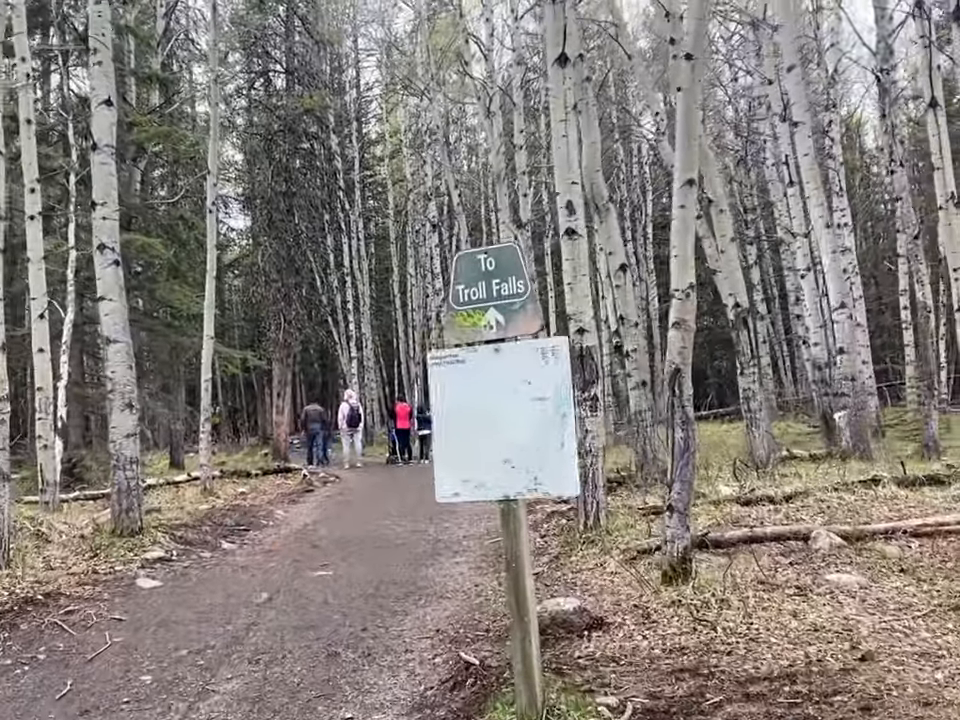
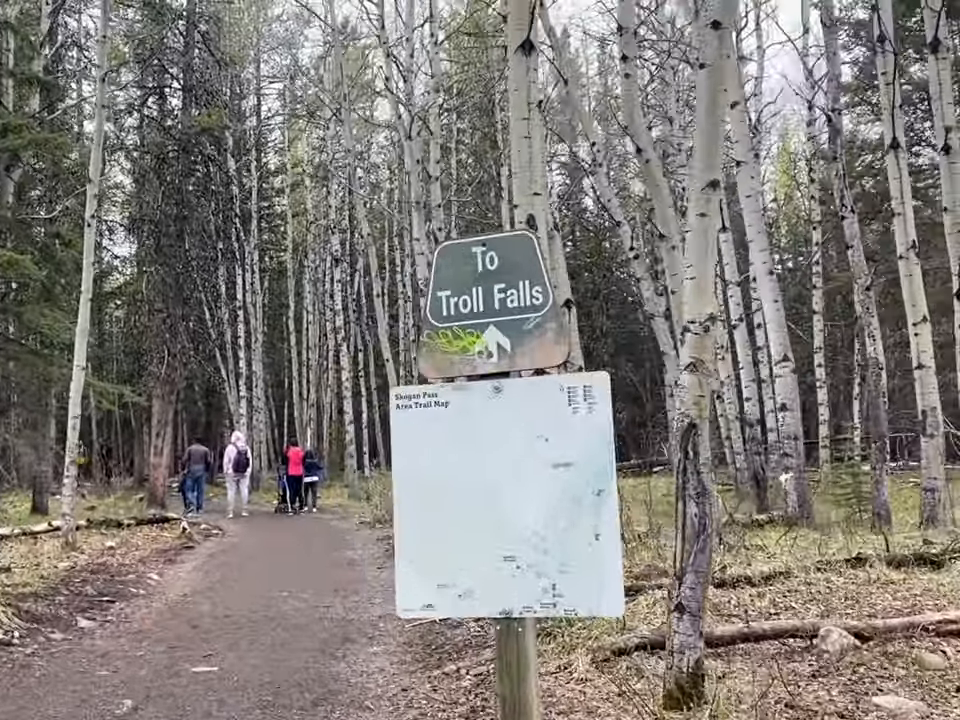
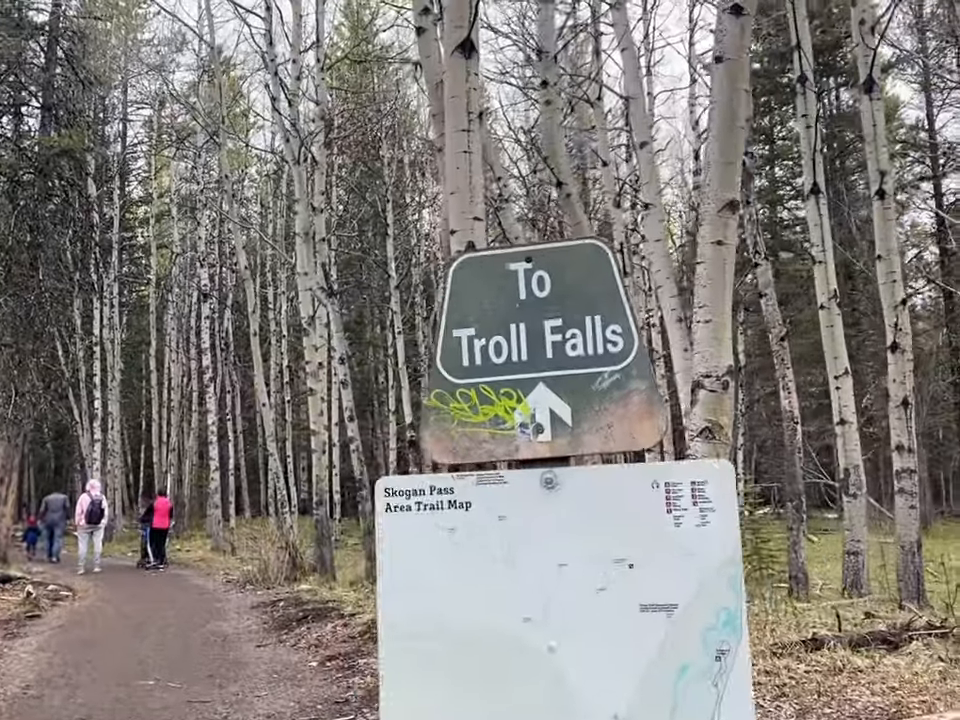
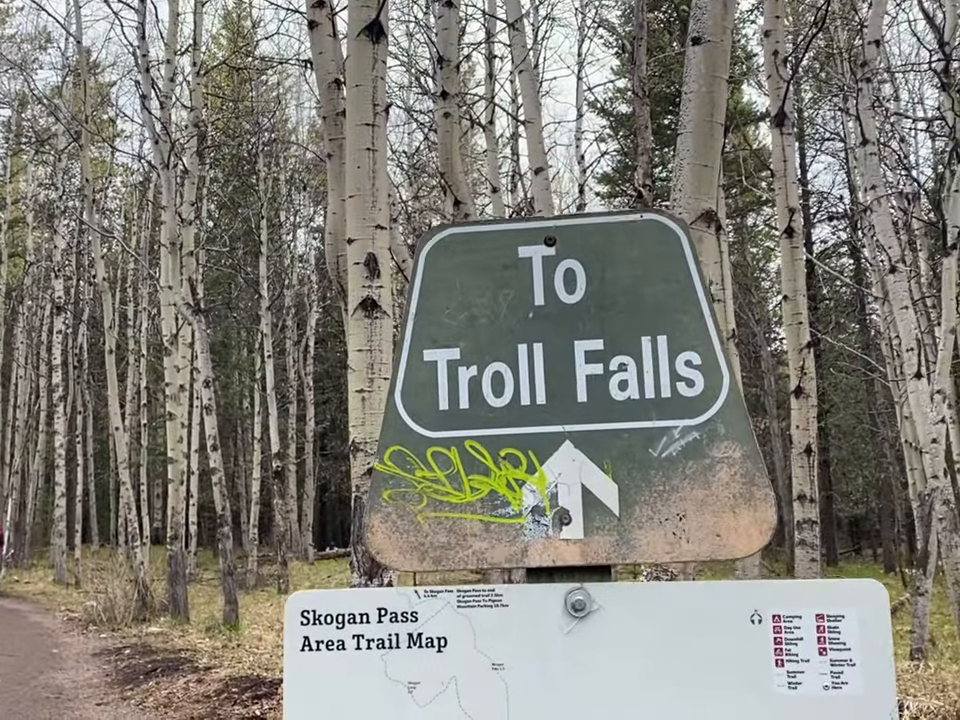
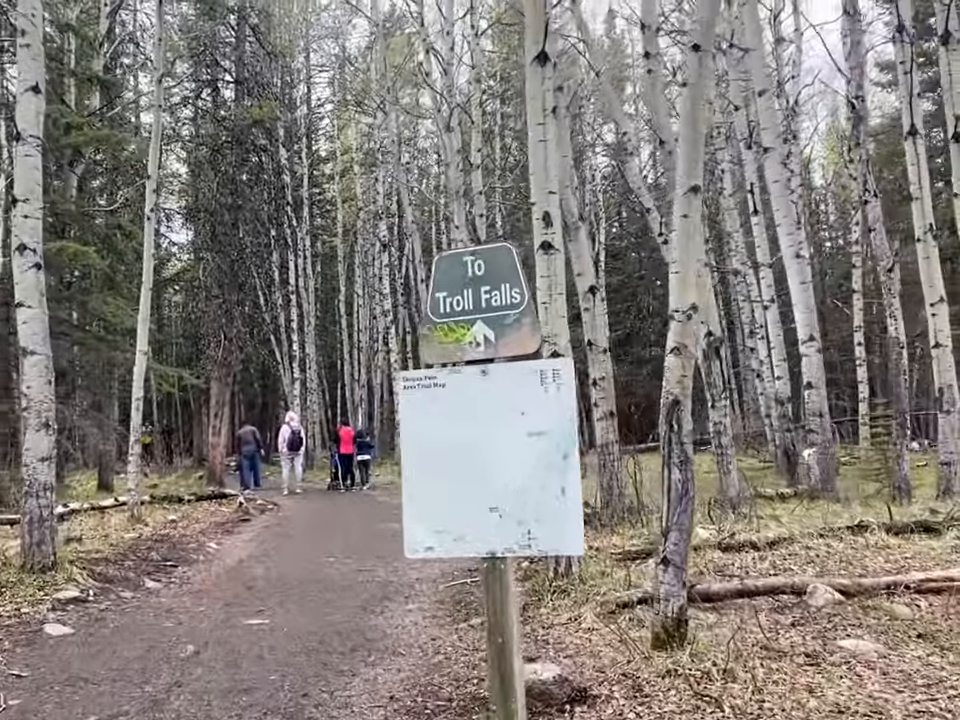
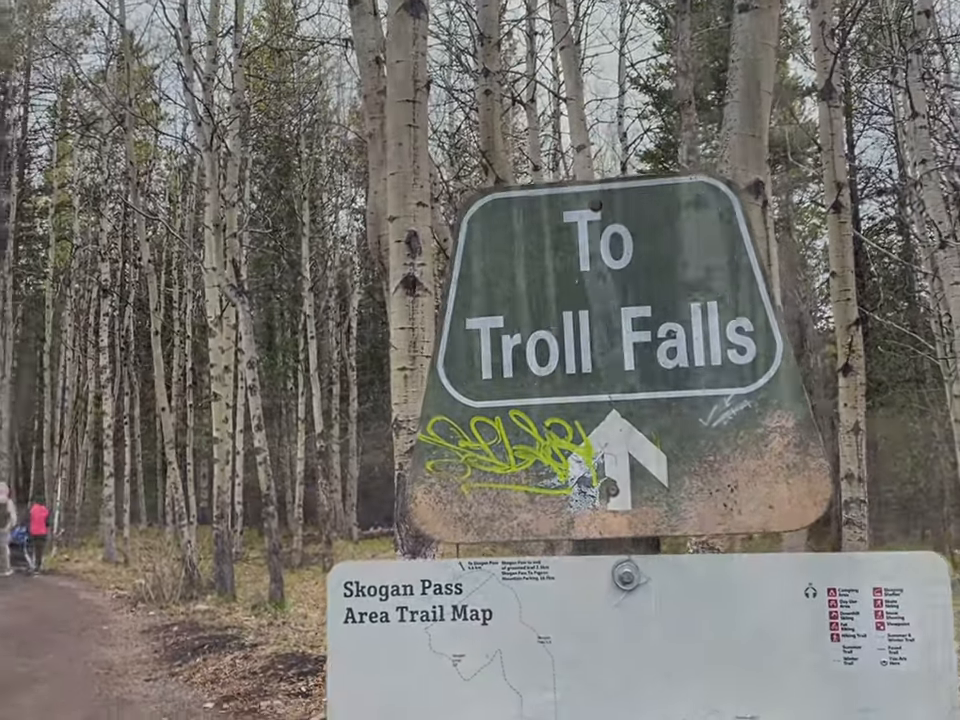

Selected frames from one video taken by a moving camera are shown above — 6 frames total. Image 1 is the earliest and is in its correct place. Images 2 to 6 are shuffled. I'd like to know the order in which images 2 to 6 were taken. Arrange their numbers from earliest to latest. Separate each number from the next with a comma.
5, 2, 3, 4, 6
